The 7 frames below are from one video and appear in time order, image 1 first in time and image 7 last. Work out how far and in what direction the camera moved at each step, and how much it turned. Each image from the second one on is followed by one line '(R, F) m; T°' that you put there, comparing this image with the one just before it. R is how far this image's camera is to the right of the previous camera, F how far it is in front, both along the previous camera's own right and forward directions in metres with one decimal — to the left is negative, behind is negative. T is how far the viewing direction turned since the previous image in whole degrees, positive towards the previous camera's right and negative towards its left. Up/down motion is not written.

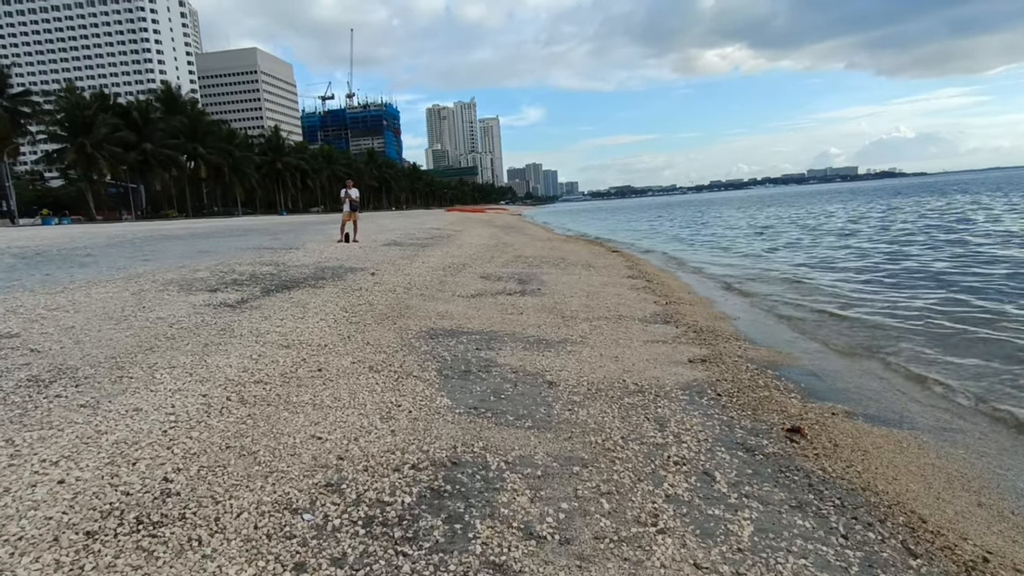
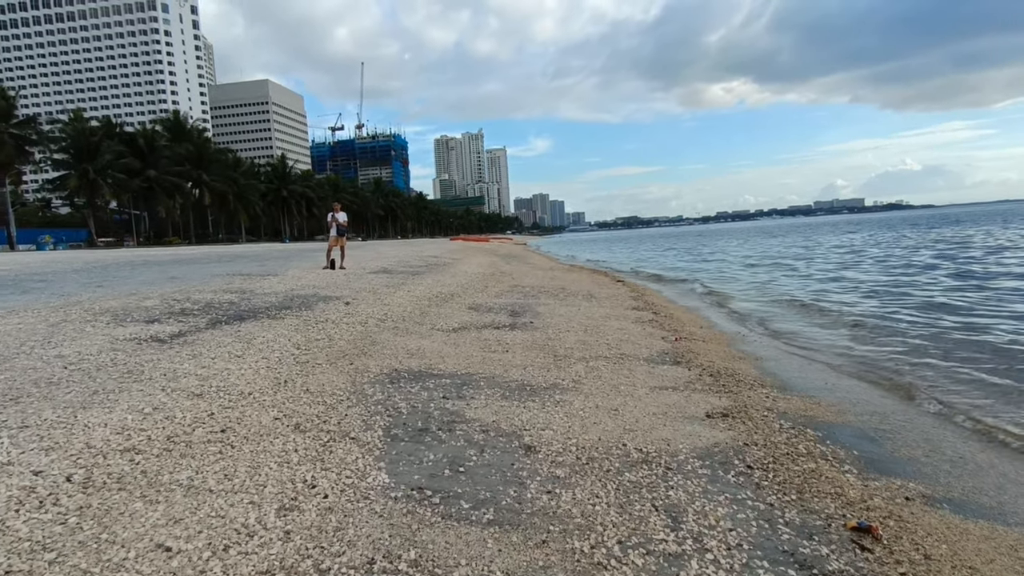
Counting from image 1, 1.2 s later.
(+0.3, +1.5) m; -1°
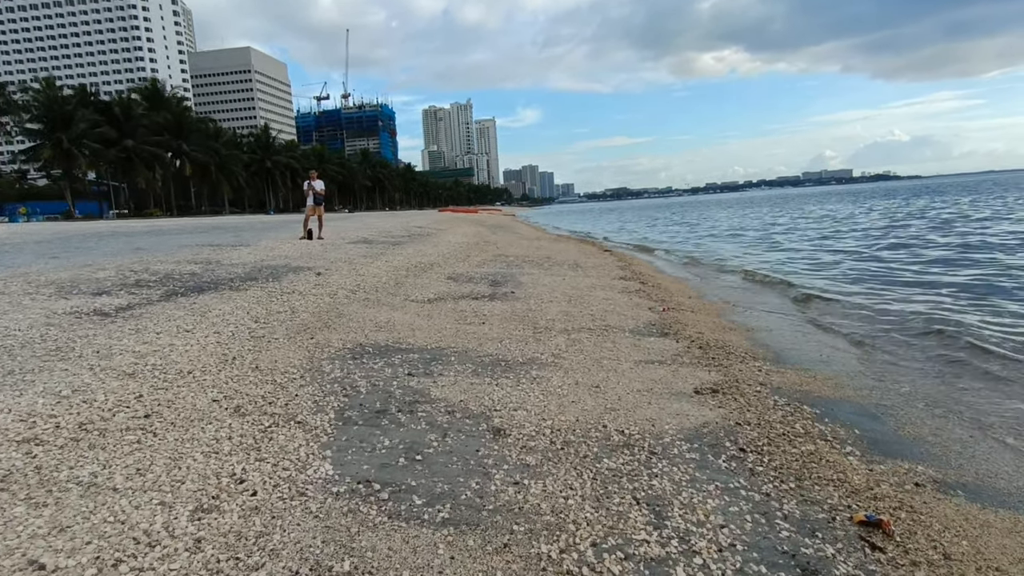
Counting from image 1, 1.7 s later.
(+0.2, +0.6) m; +1°
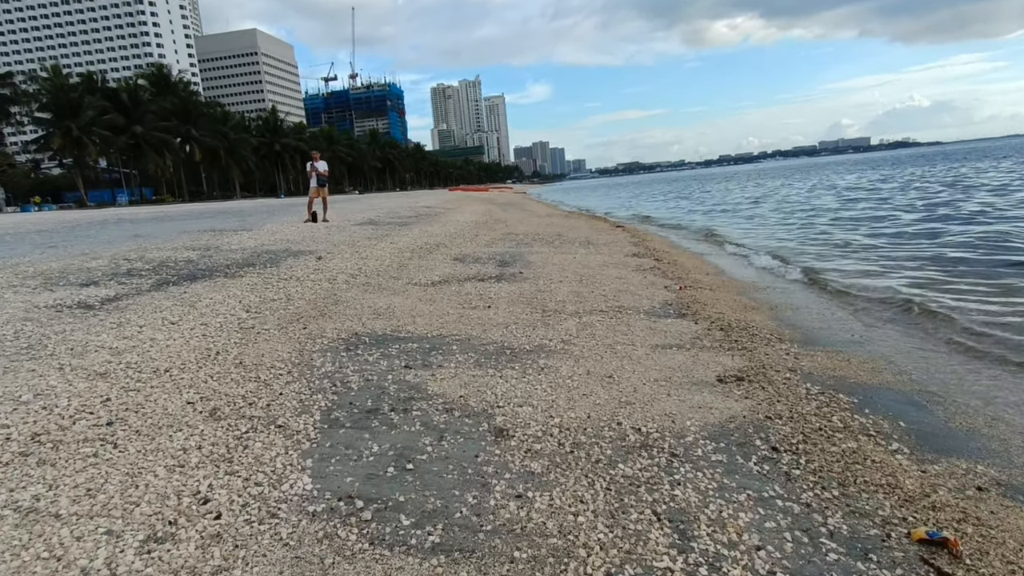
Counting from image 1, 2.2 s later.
(+0.1, +0.5) m; -1°
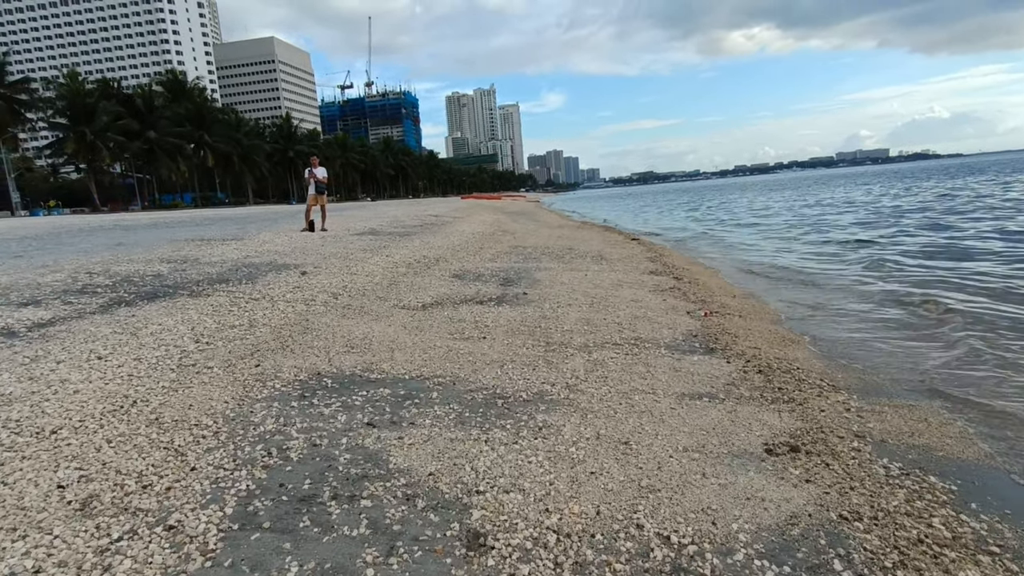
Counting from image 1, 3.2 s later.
(+0.2, +1.1) m; -1°
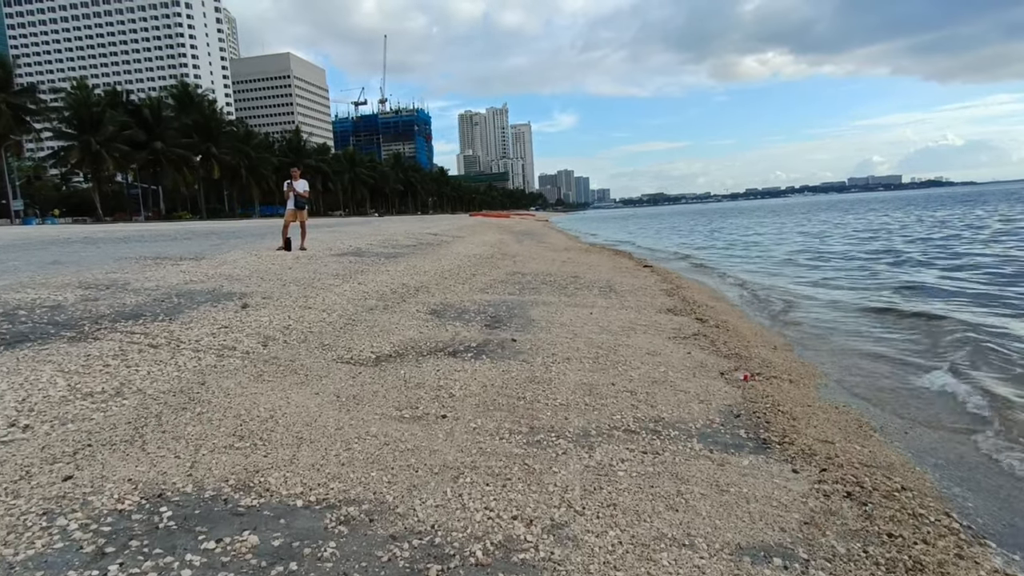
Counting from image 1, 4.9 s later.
(+0.3, +2.0) m; -1°
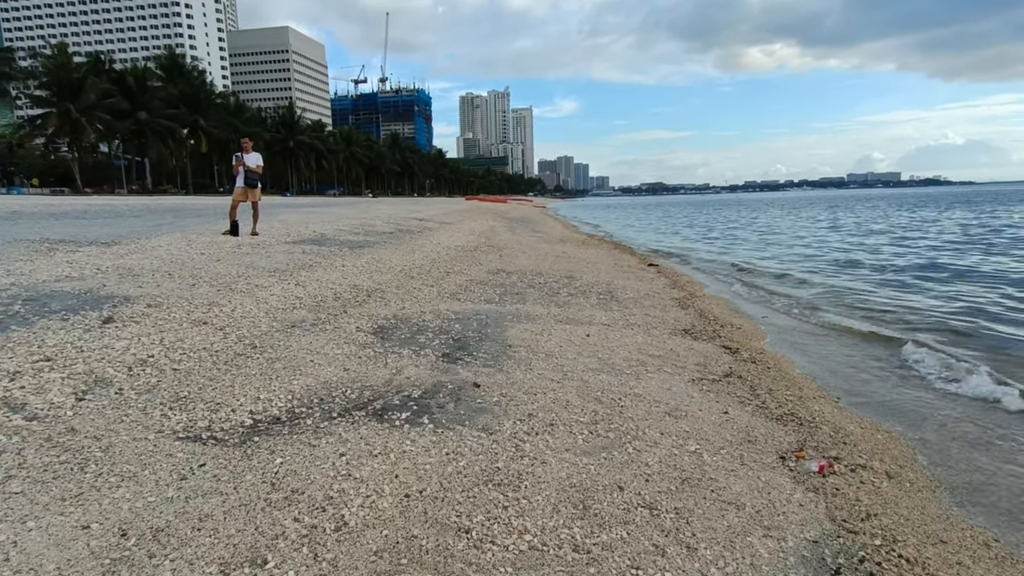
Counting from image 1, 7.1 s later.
(+0.3, +2.4) m; 0°
